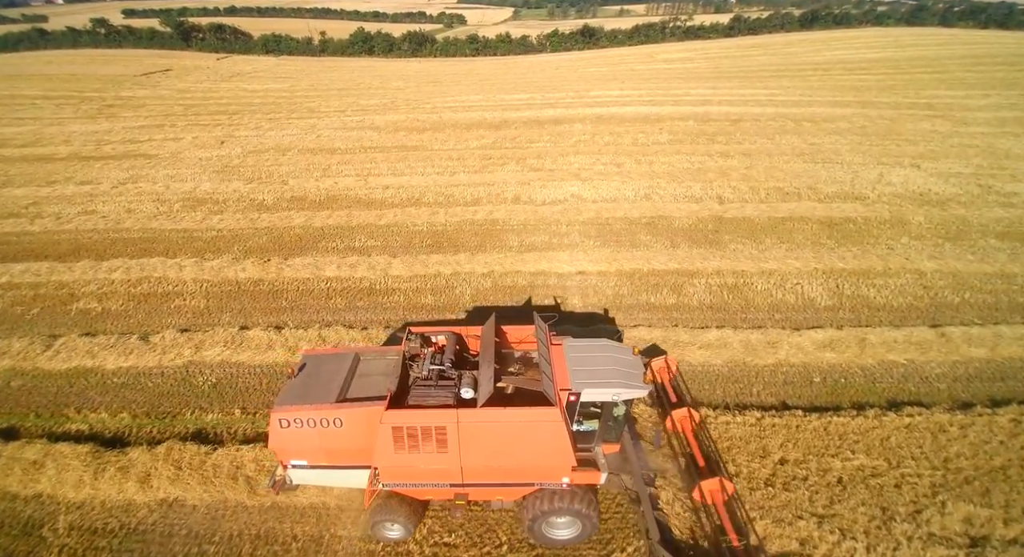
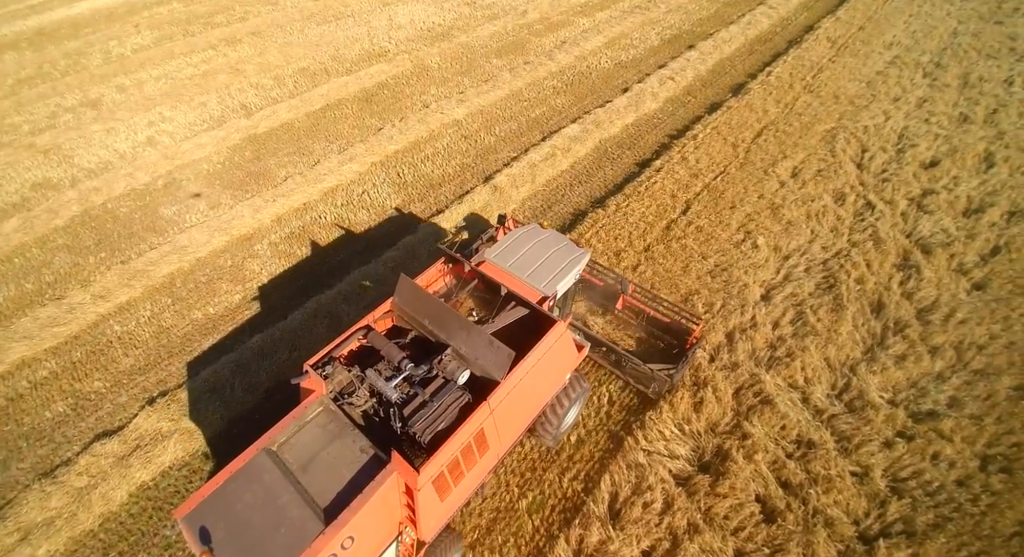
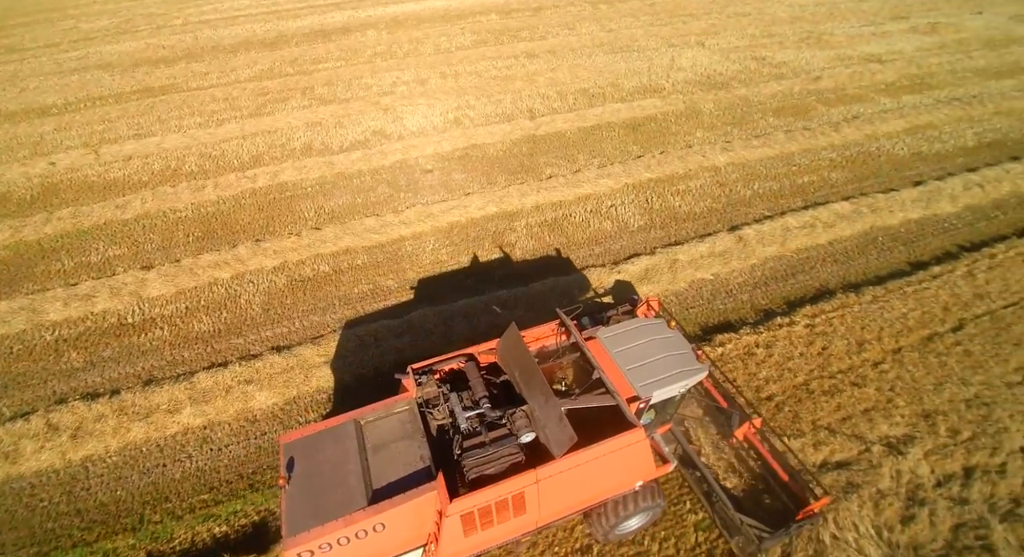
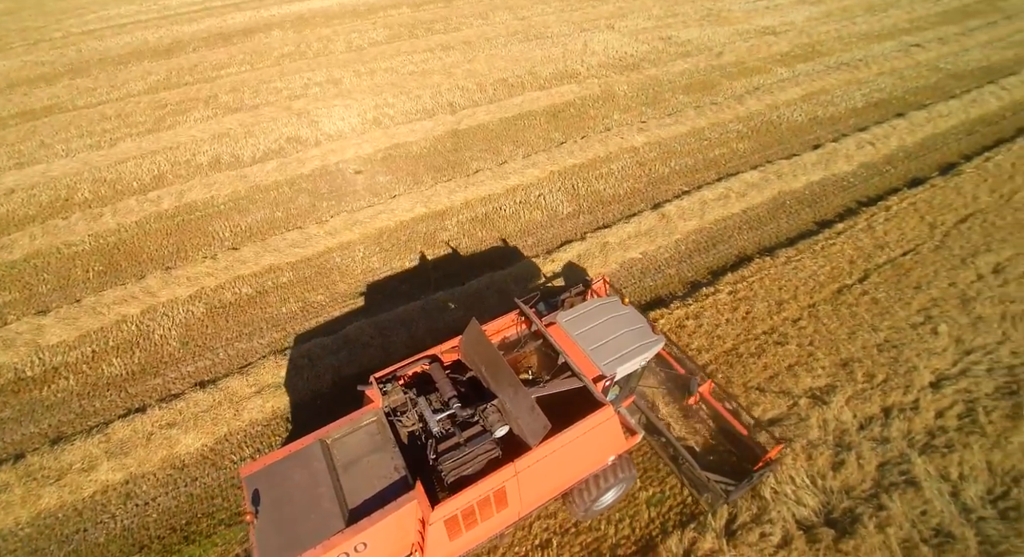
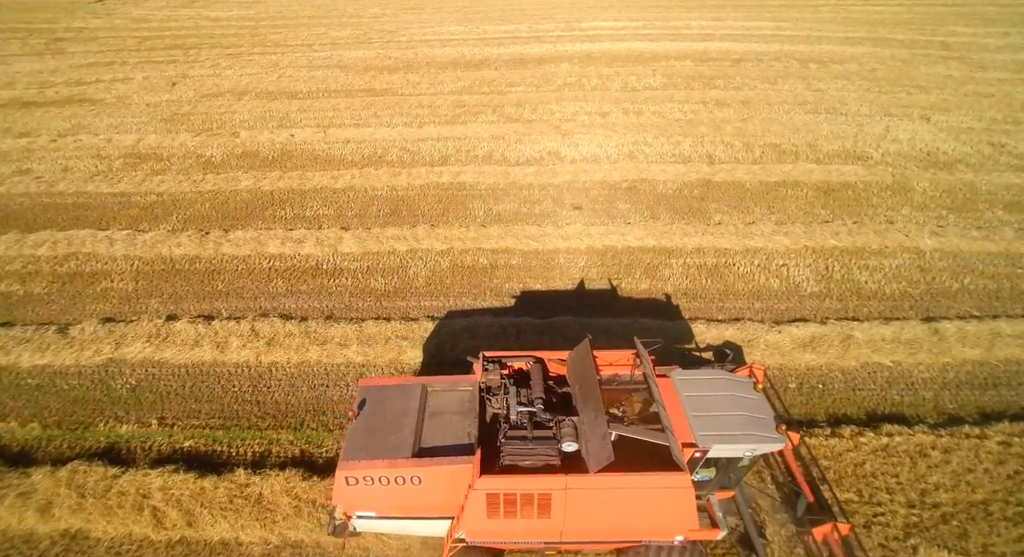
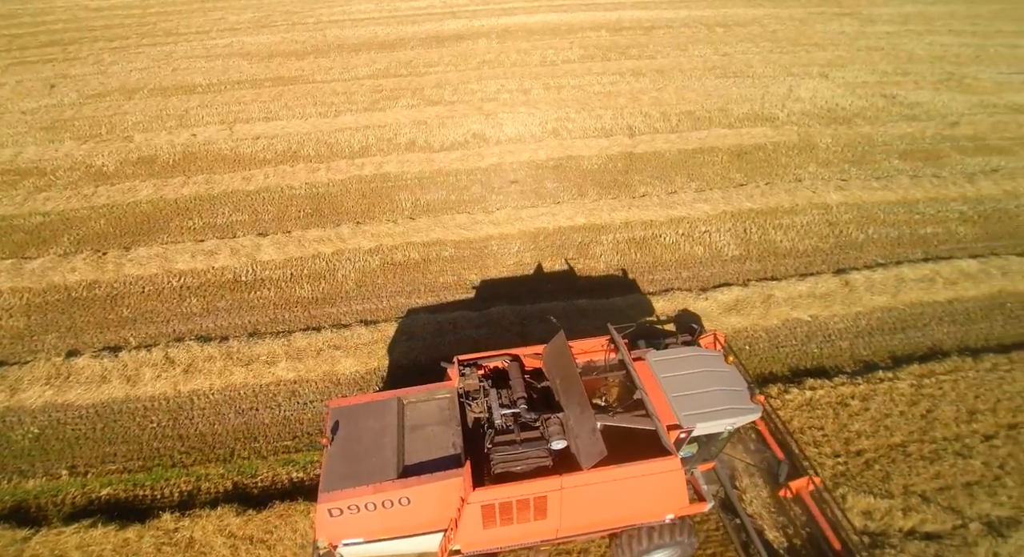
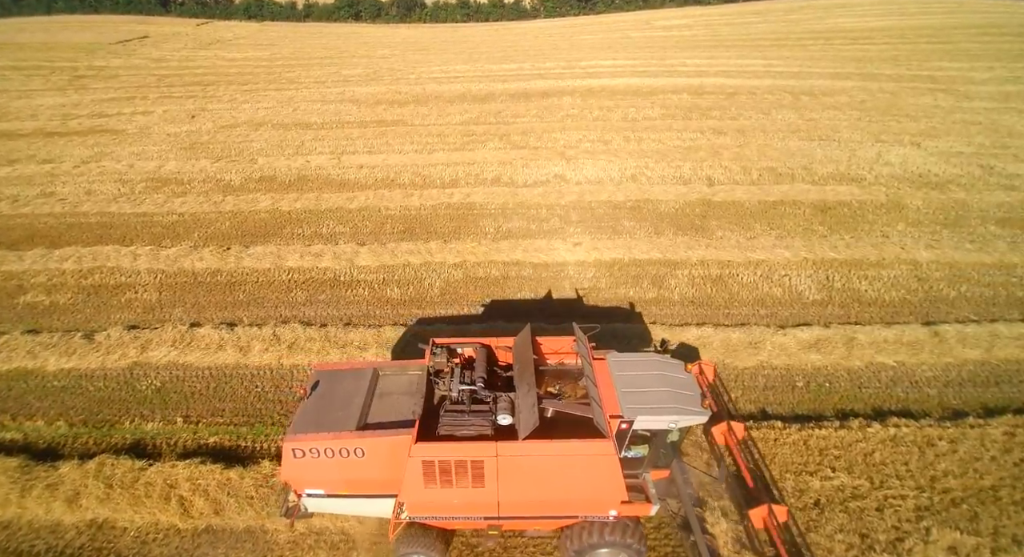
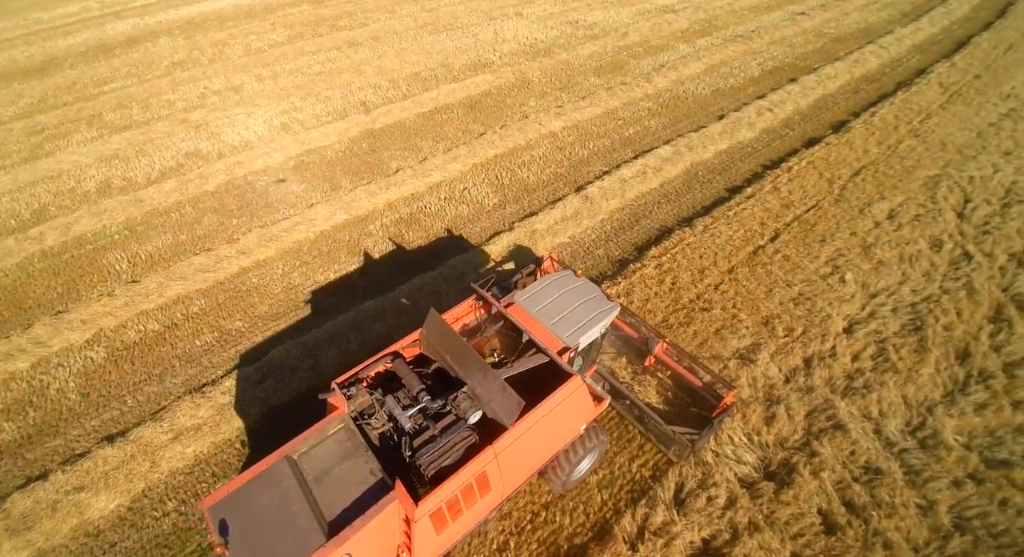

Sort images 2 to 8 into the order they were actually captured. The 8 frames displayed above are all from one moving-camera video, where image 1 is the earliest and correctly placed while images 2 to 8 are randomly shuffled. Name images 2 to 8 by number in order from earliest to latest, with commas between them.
7, 5, 6, 3, 4, 8, 2
